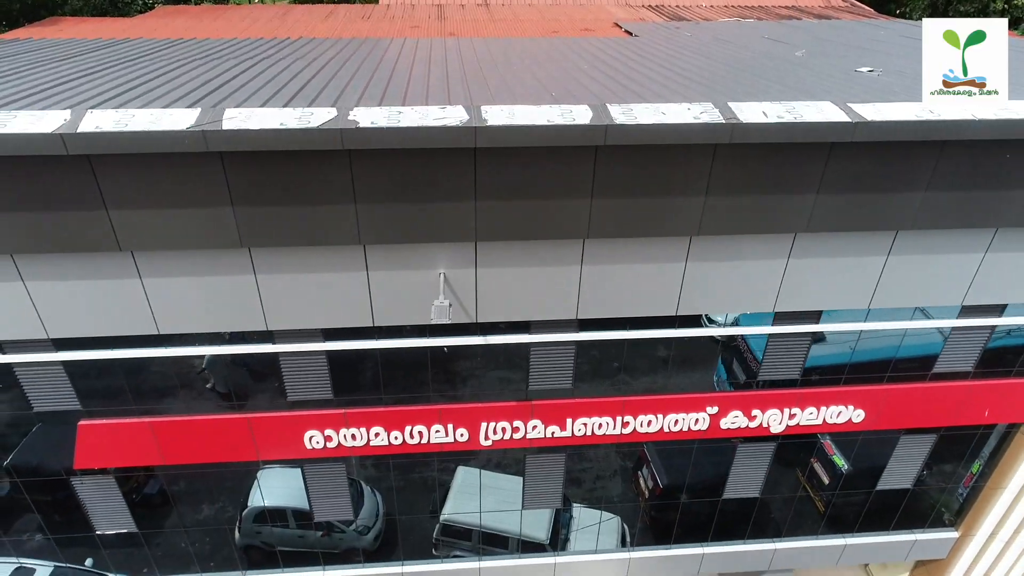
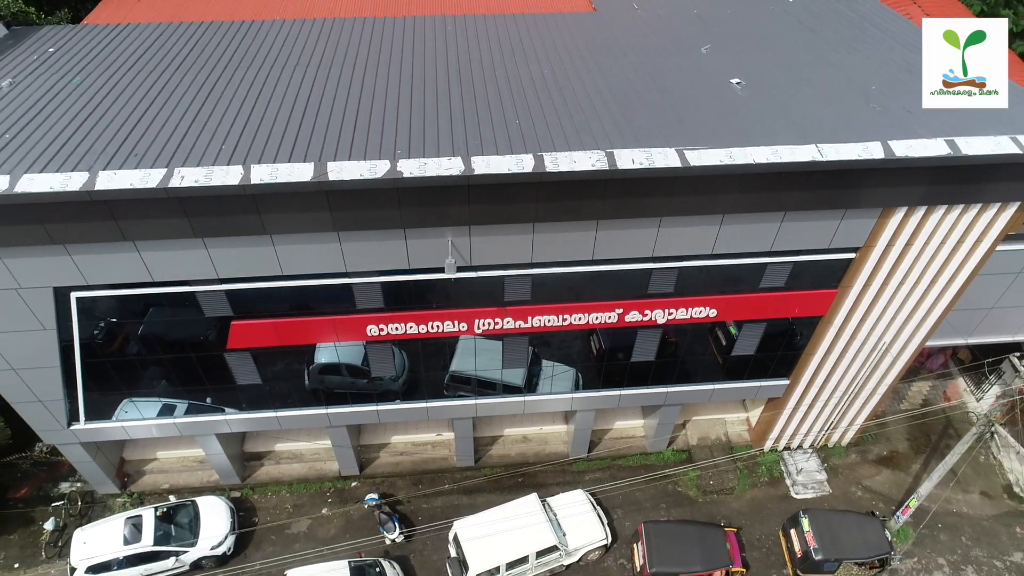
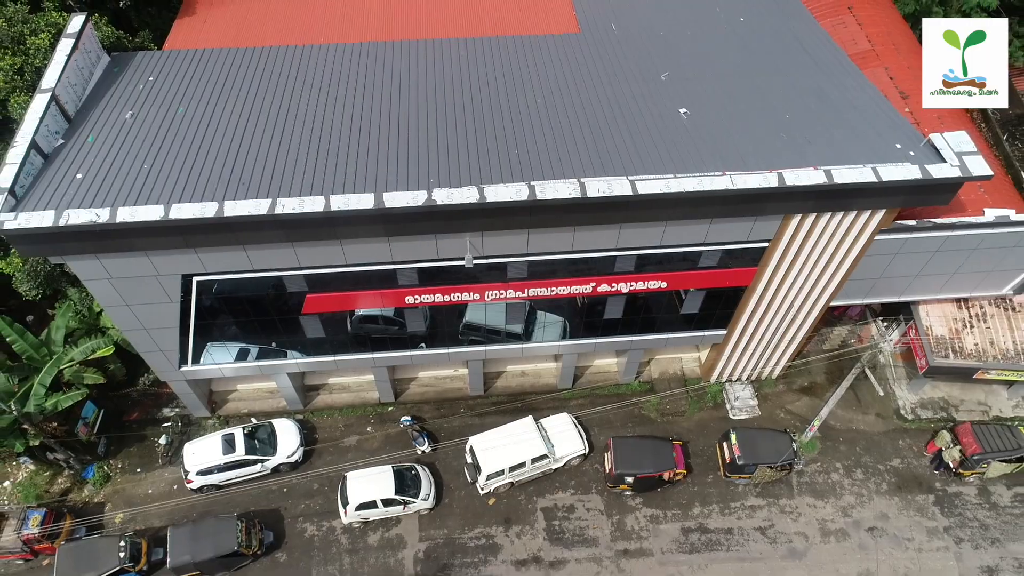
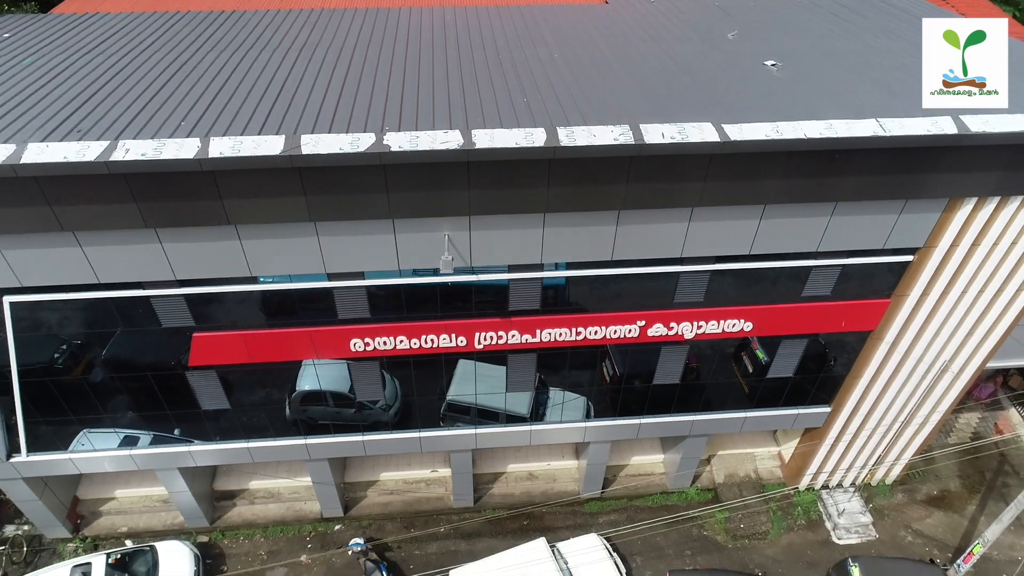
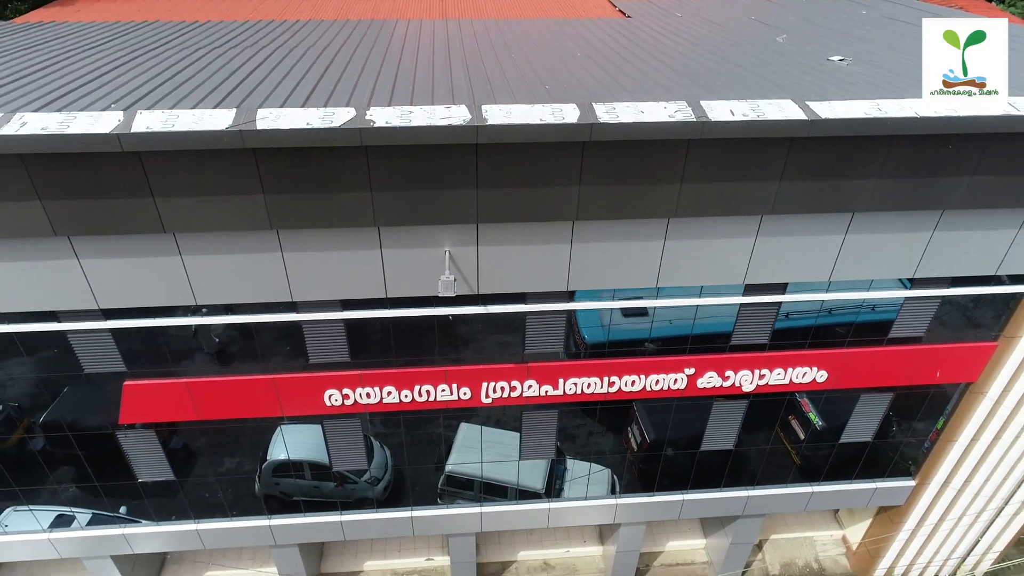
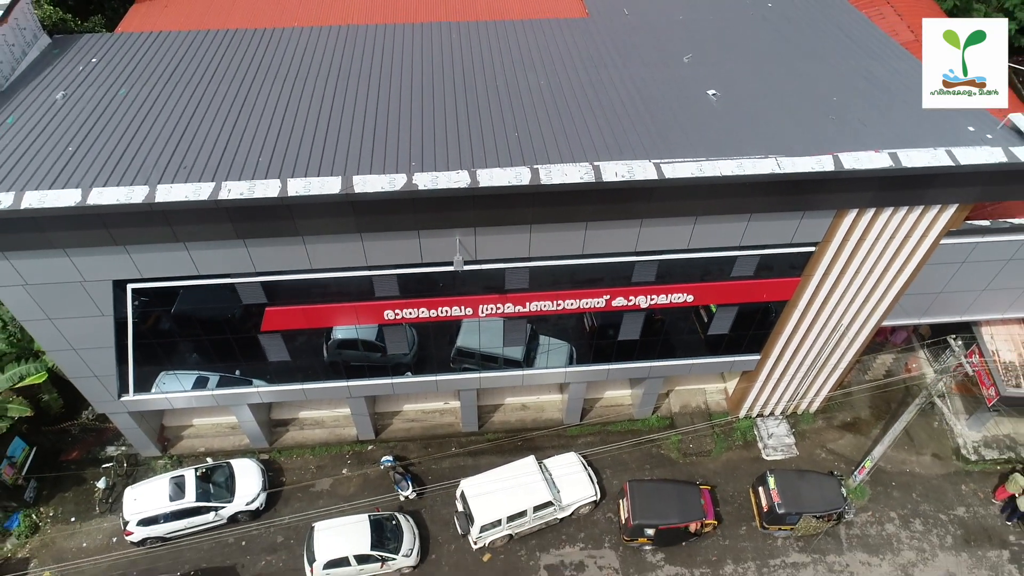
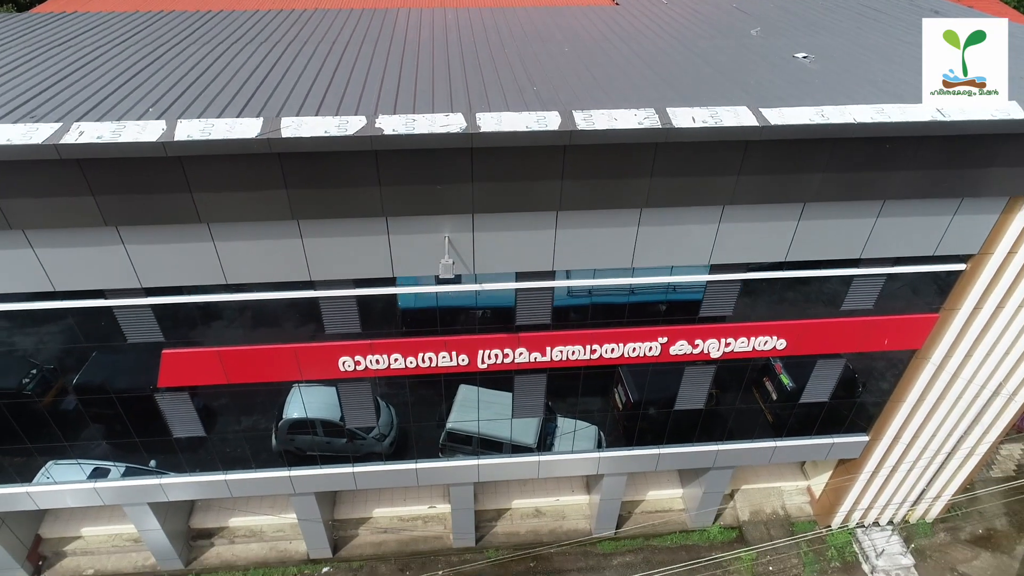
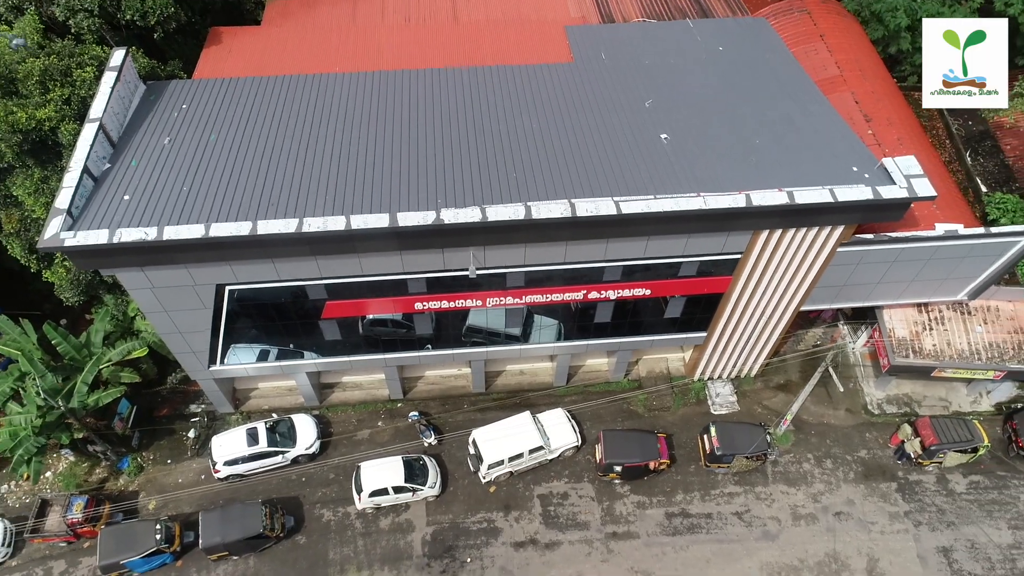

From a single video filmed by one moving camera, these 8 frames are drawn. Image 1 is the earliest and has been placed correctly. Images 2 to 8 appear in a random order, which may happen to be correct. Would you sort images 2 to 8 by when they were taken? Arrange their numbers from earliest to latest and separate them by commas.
5, 7, 4, 2, 6, 3, 8
